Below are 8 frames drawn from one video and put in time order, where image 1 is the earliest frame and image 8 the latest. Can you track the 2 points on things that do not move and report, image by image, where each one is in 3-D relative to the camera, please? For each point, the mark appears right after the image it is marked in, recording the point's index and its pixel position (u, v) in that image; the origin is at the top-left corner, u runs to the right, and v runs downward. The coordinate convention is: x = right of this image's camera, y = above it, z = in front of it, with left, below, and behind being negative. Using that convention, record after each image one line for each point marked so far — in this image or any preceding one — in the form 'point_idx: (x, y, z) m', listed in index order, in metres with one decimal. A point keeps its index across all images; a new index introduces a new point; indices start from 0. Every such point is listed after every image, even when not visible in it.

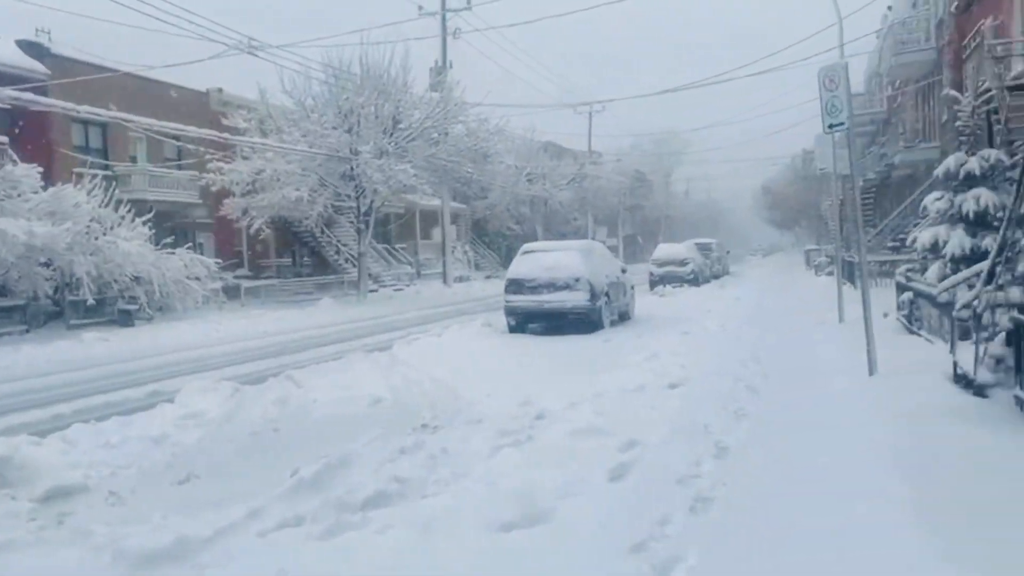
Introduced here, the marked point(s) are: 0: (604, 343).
0: (+1.9, -1.1, +18.4) m
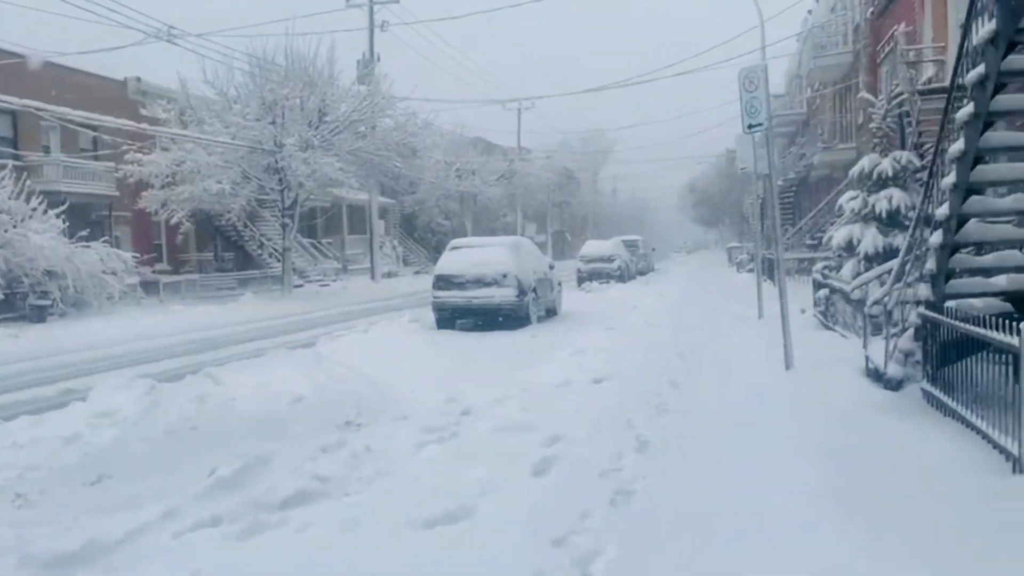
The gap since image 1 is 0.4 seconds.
0: (+0.4, -1.0, +18.5) m
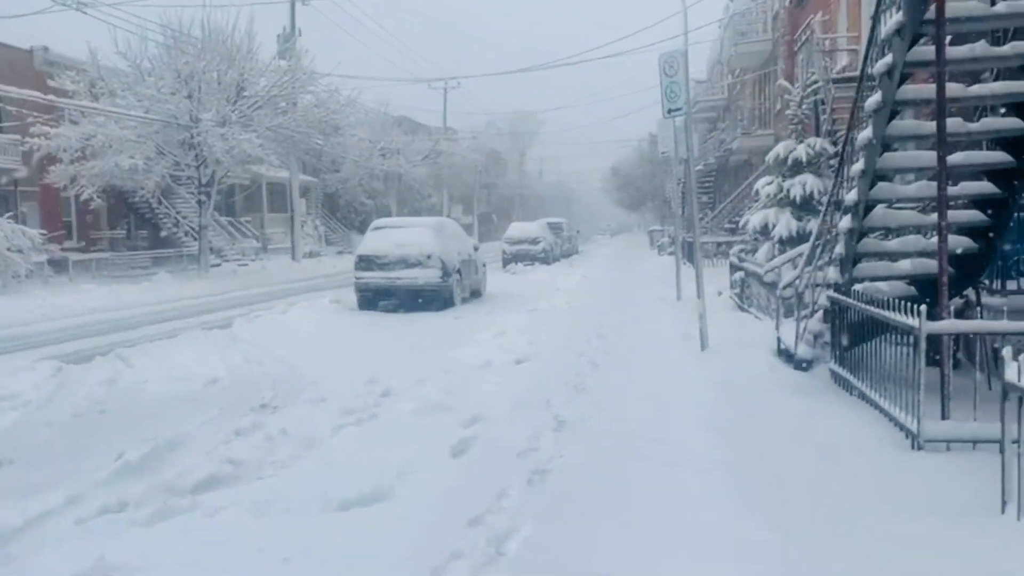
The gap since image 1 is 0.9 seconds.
0: (-1.2, -0.6, +18.5) m
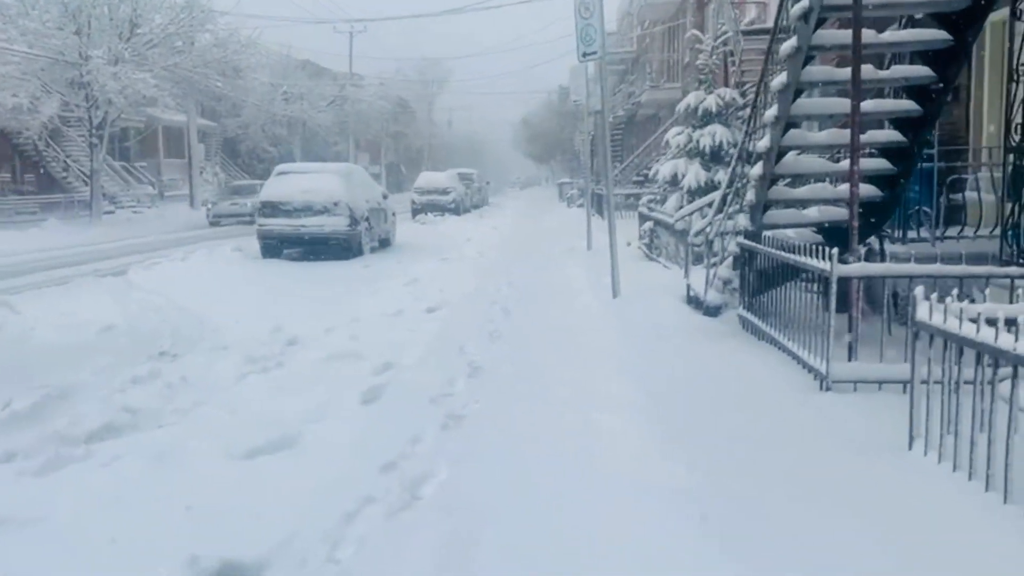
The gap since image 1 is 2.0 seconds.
0: (-3.0, +0.4, +18.1) m
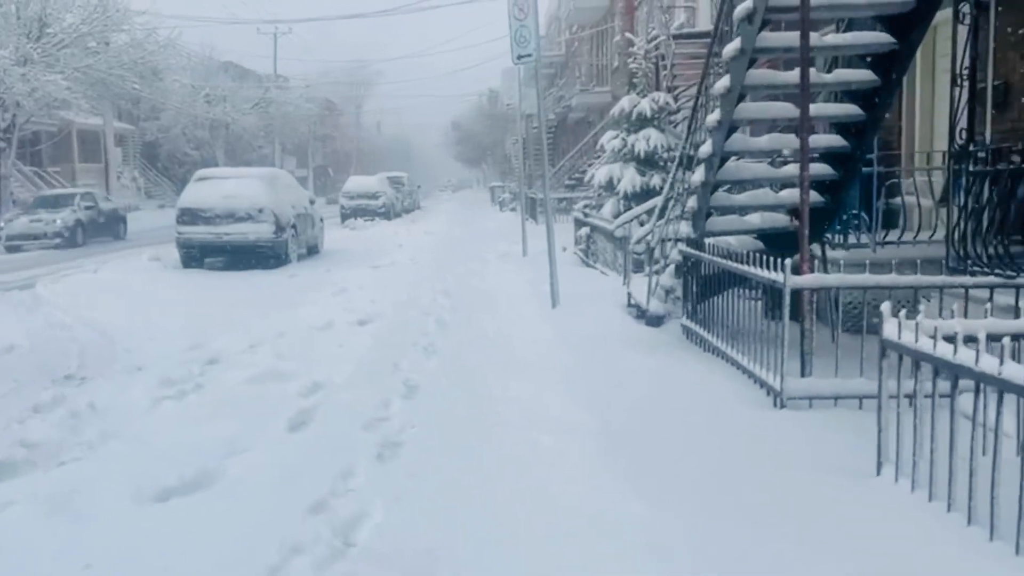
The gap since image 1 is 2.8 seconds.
0: (-4.3, +0.2, +17.4) m
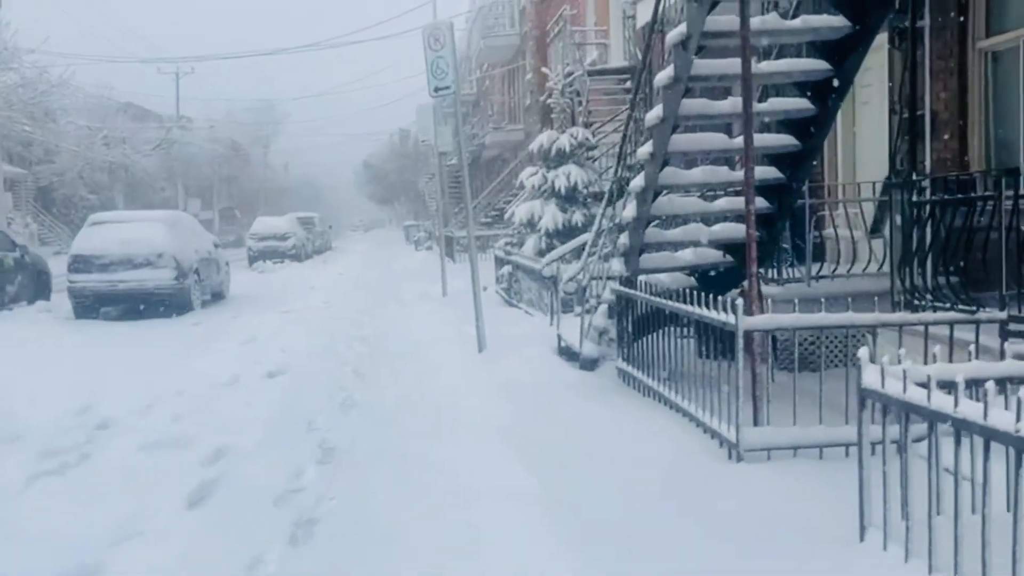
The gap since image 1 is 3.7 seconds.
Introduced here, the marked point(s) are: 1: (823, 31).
0: (-5.7, -0.7, +16.3) m
1: (+2.4, +2.0, +6.9) m
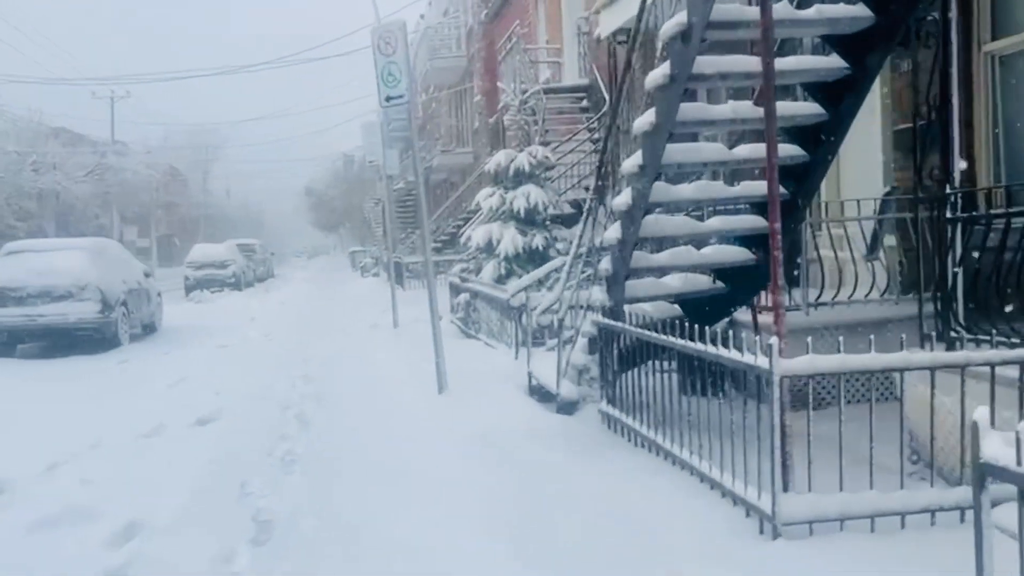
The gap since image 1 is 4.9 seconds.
0: (-6.4, -1.2, +14.8) m
1: (+2.2, +1.8, +6.0) m
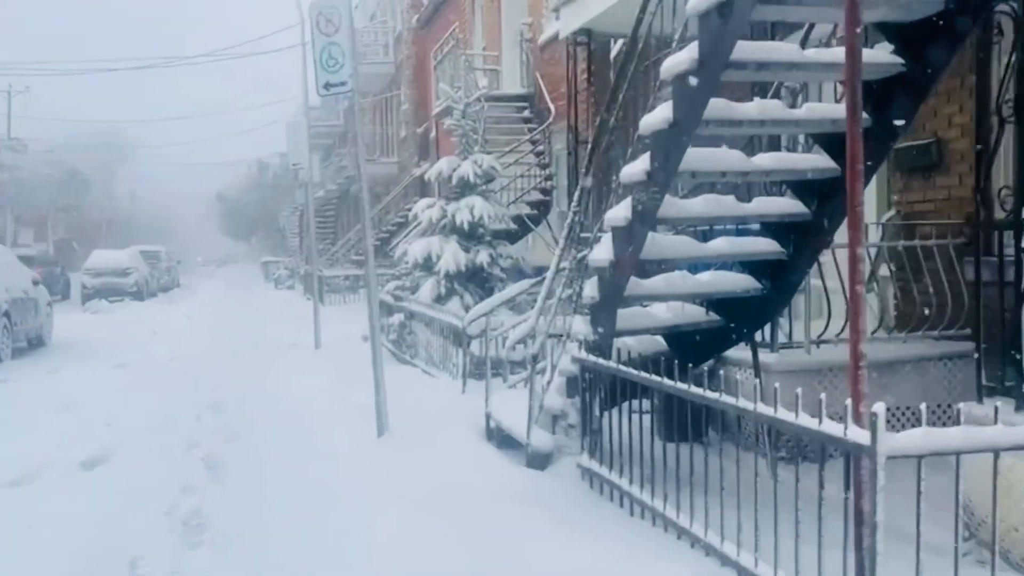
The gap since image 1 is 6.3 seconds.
0: (-7.3, -1.4, +12.8) m
1: (+2.1, +1.5, +4.9) m
